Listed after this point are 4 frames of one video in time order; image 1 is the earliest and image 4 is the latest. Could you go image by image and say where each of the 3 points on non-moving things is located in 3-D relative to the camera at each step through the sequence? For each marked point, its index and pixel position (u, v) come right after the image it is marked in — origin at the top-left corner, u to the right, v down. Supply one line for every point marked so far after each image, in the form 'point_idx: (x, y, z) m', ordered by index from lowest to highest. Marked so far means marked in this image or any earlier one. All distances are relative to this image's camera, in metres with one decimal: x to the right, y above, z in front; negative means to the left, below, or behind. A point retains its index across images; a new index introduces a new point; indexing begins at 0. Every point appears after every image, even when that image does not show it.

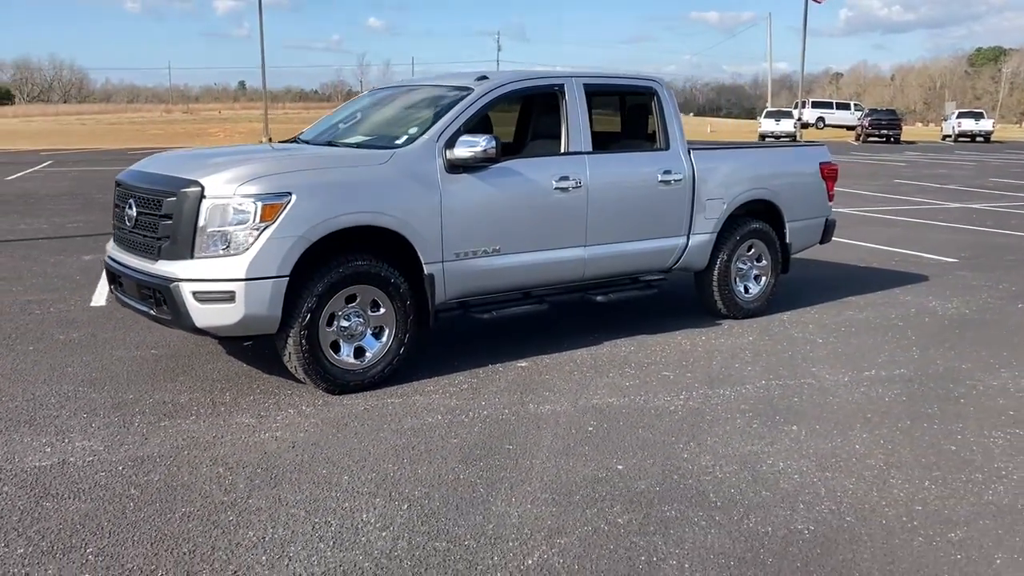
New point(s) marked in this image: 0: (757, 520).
0: (+1.0, -0.9, +3.9) m
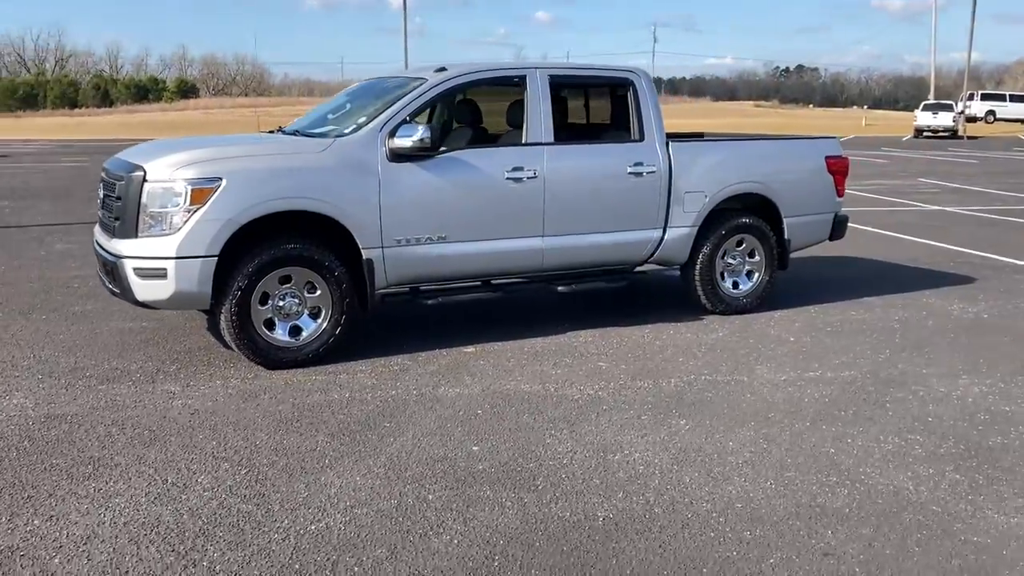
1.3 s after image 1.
0: (+0.2, -0.9, +3.9) m
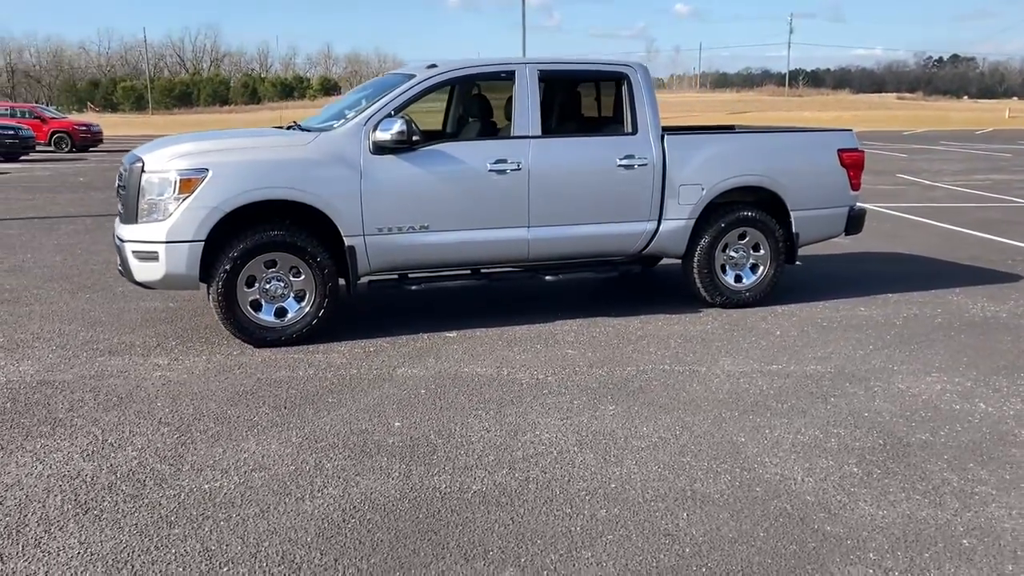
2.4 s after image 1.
0: (-0.3, -0.8, +4.2) m
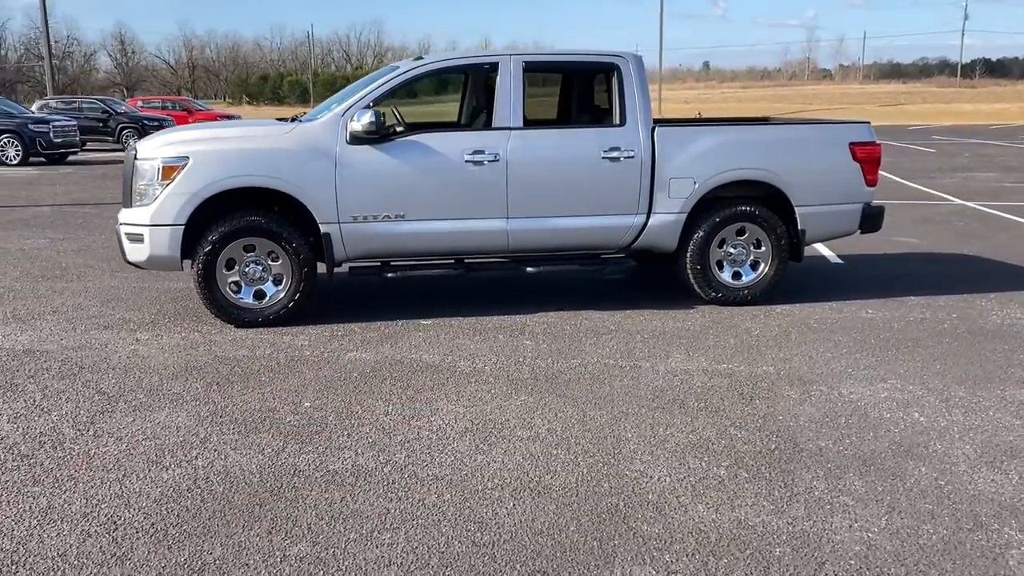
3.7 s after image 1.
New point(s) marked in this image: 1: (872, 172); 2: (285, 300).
0: (-0.9, -0.8, +4.3) m
1: (+2.9, +0.9, +7.5) m
2: (-1.6, -0.1, +6.7) m
